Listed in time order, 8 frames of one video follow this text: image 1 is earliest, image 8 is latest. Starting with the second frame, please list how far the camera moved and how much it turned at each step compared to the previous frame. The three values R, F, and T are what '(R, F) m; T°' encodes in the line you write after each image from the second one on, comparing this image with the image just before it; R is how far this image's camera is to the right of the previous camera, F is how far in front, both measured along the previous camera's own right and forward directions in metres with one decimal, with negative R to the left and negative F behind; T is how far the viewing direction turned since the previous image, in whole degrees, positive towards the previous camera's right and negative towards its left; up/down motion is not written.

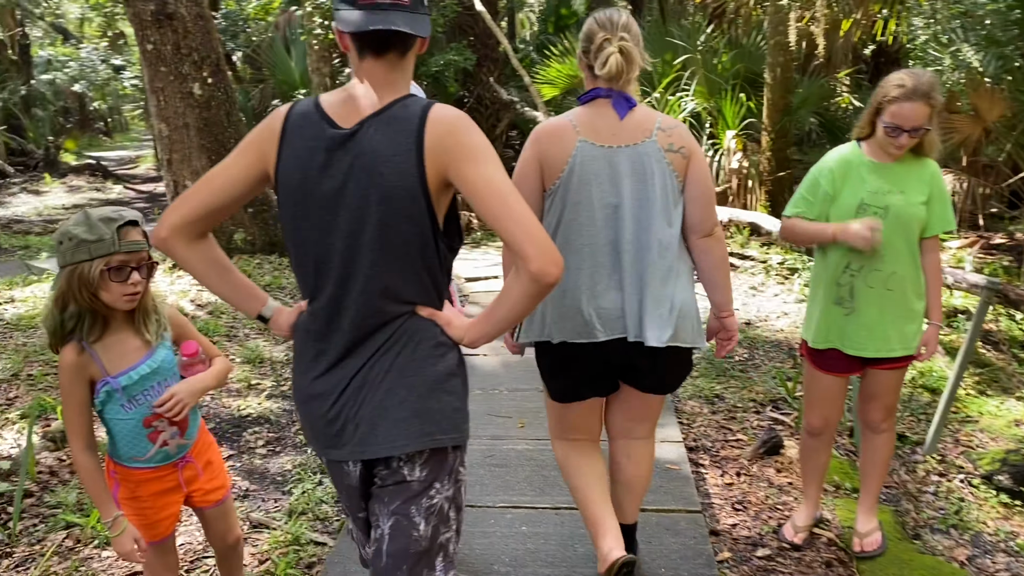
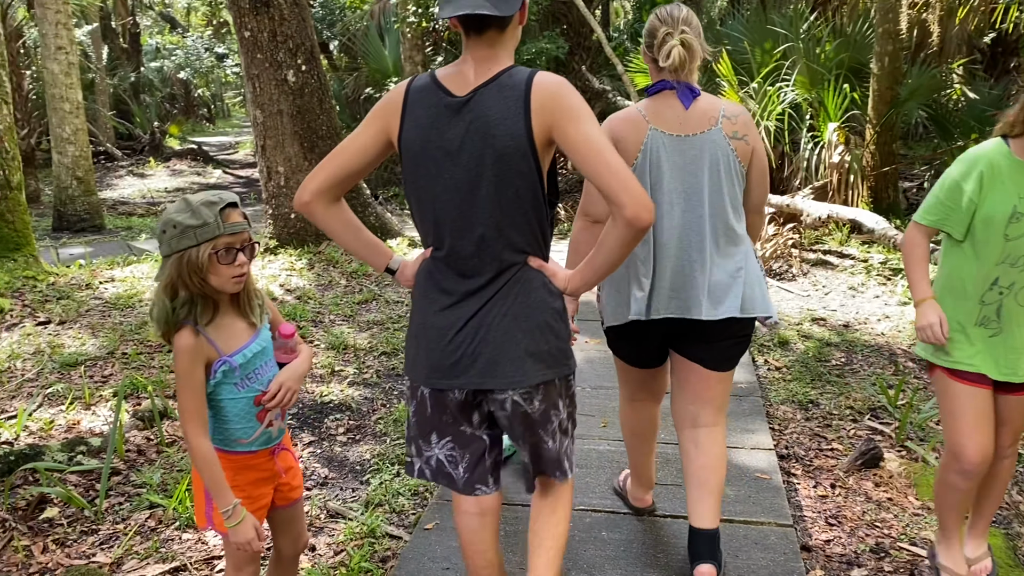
(0.0, +0.1) m; -6°
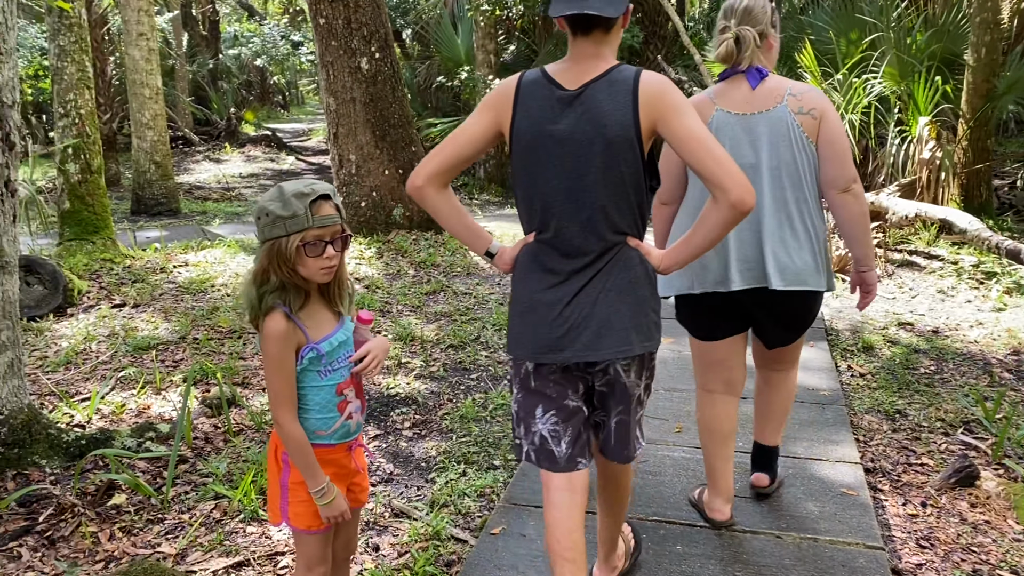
(0.0, +0.1) m; -4°
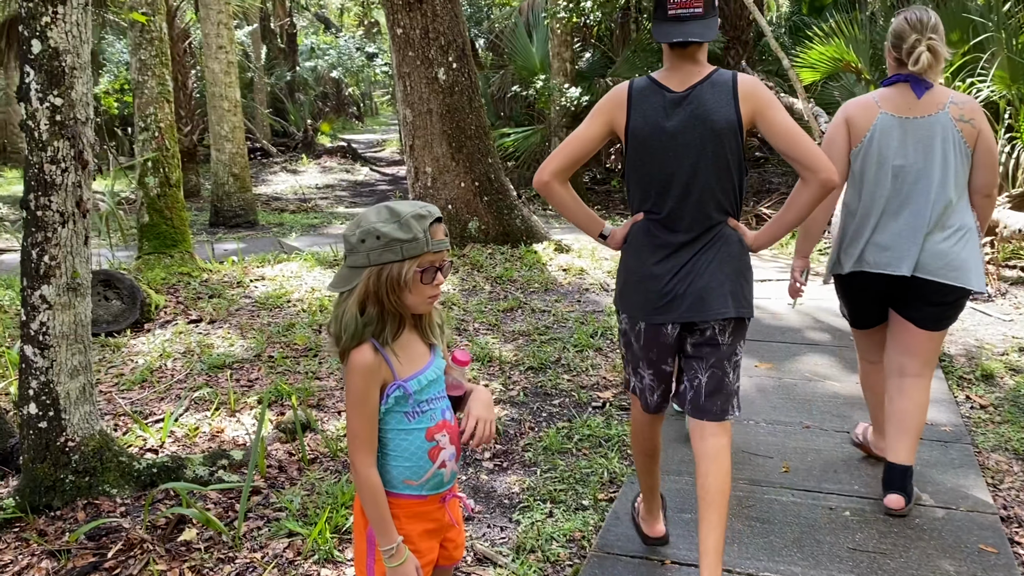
(-0.1, +0.2) m; -5°
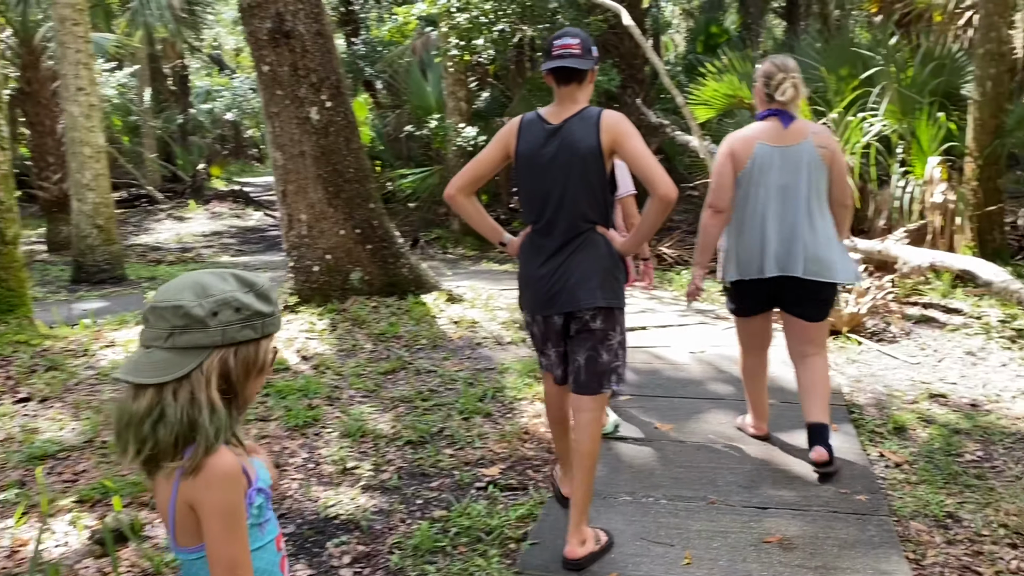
(+0.2, +0.4) m; +6°
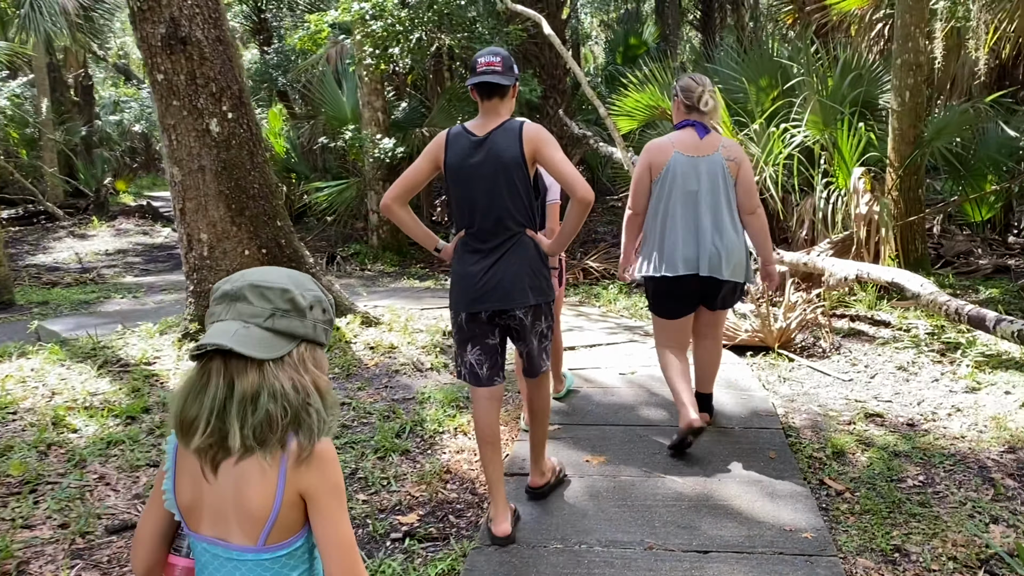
(0.0, +0.3) m; +5°
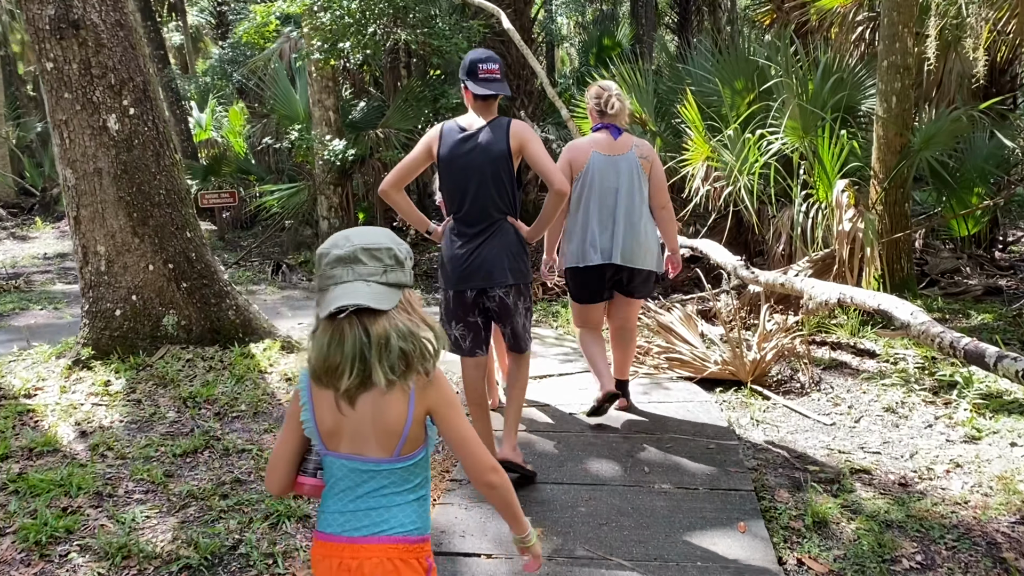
(+0.2, +0.6) m; +1°
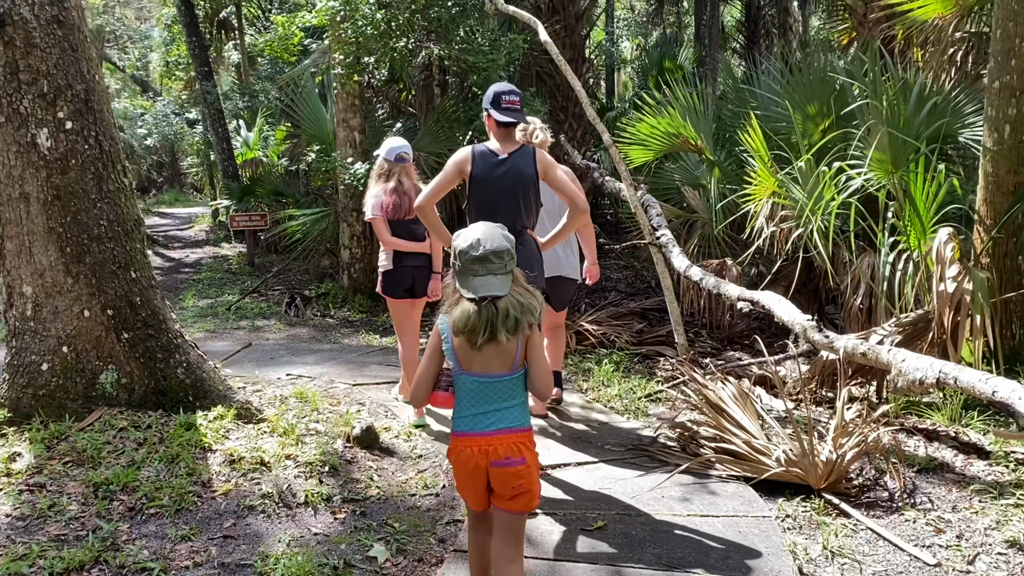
(+0.2, +0.9) m; -4°
